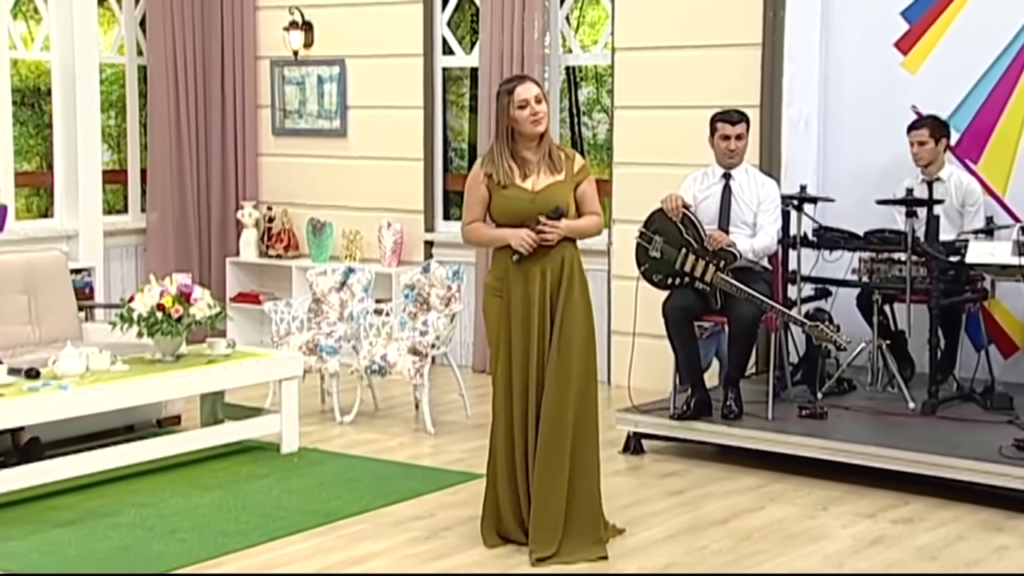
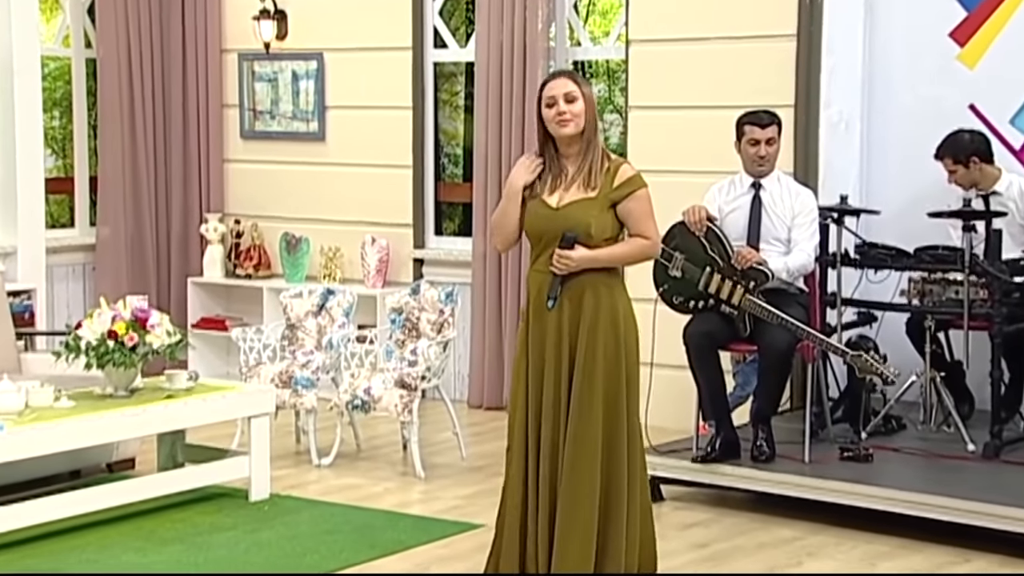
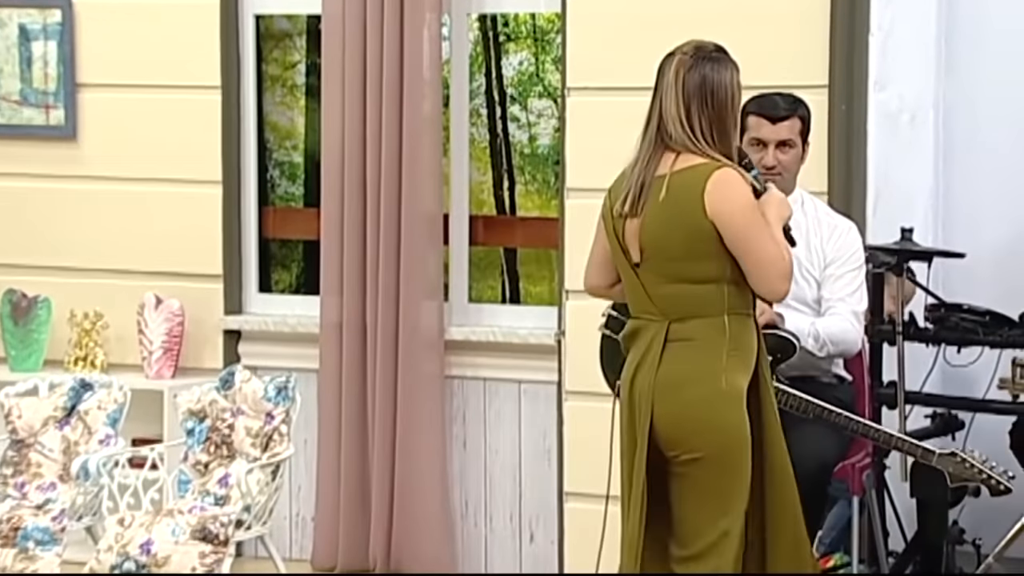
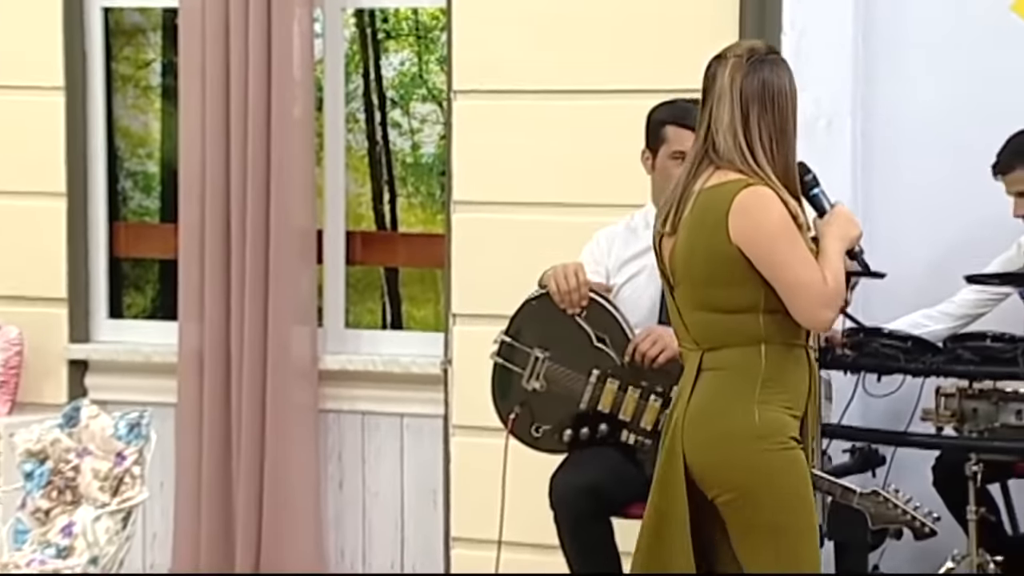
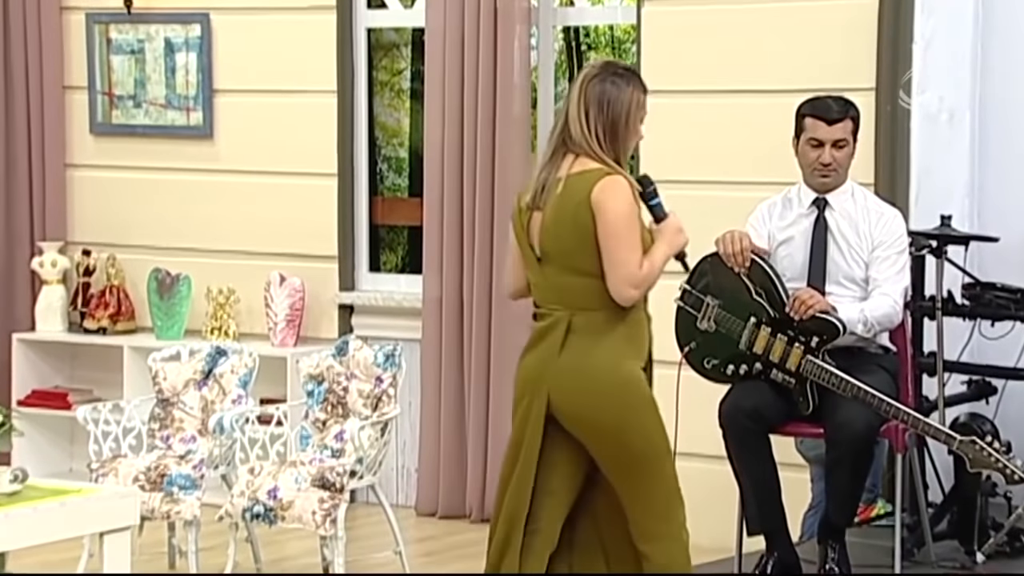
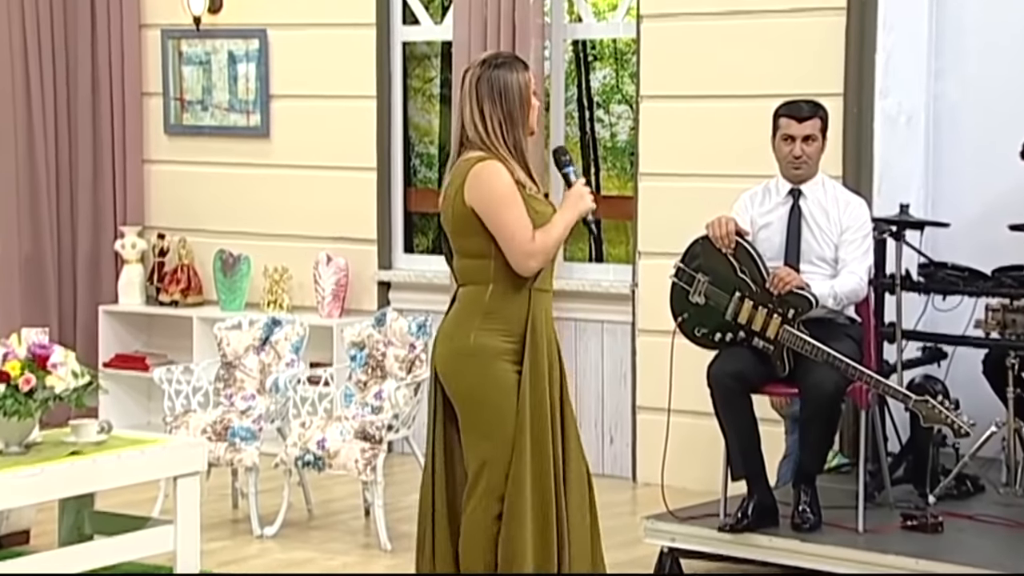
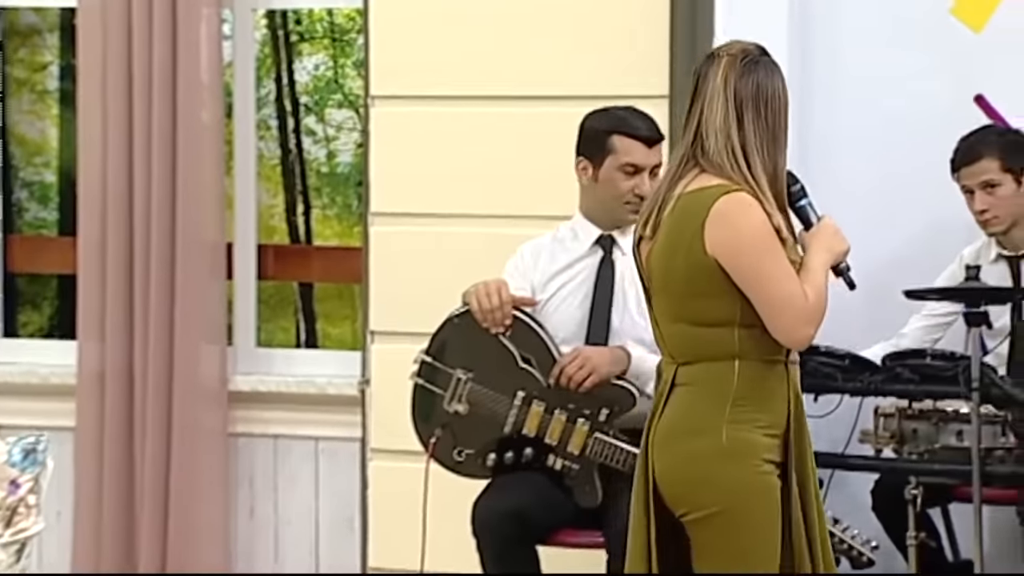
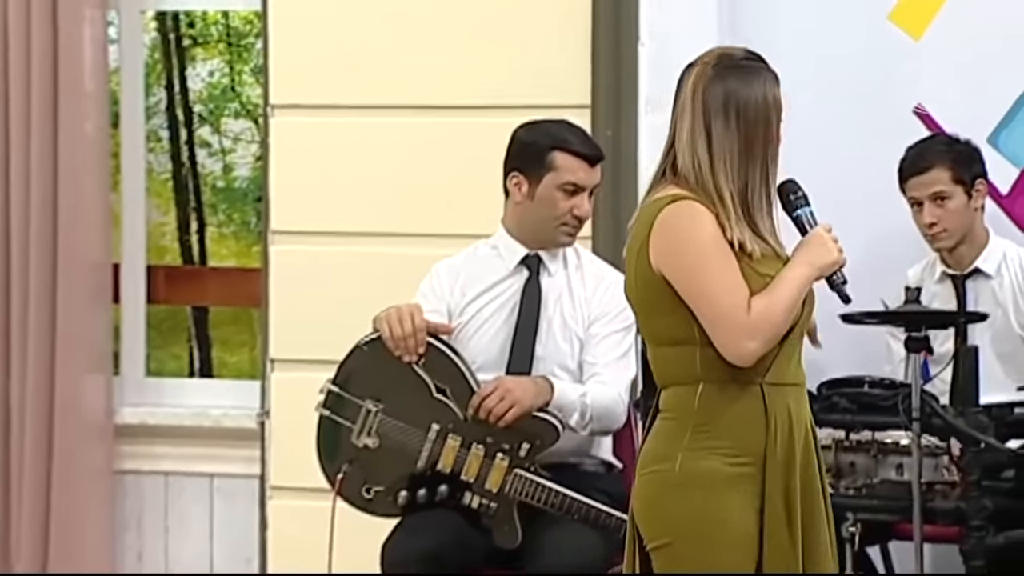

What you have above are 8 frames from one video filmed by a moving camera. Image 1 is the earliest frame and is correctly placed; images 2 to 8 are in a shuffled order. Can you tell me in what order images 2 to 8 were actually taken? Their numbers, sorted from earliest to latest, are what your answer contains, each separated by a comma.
2, 6, 5, 3, 4, 7, 8
